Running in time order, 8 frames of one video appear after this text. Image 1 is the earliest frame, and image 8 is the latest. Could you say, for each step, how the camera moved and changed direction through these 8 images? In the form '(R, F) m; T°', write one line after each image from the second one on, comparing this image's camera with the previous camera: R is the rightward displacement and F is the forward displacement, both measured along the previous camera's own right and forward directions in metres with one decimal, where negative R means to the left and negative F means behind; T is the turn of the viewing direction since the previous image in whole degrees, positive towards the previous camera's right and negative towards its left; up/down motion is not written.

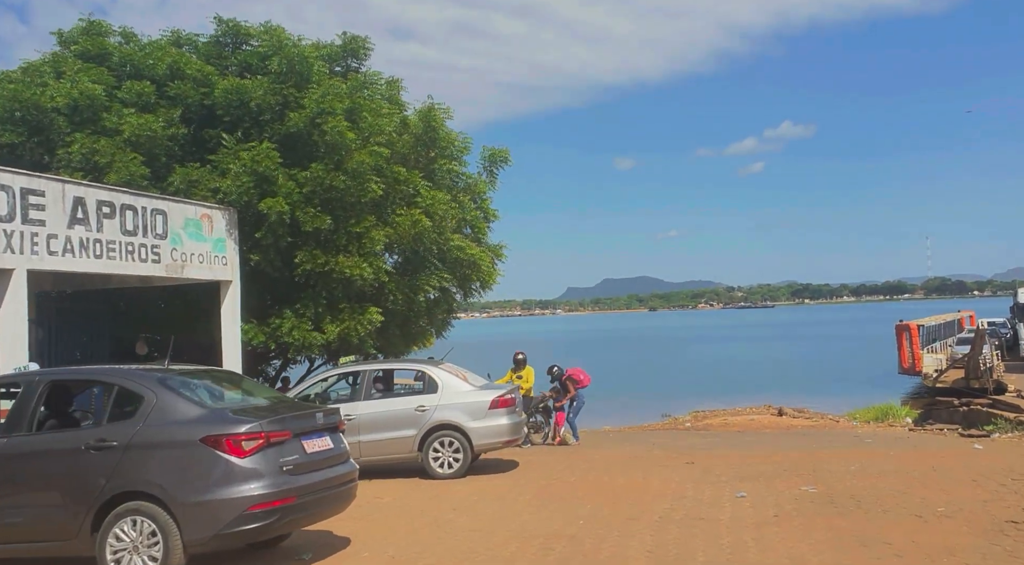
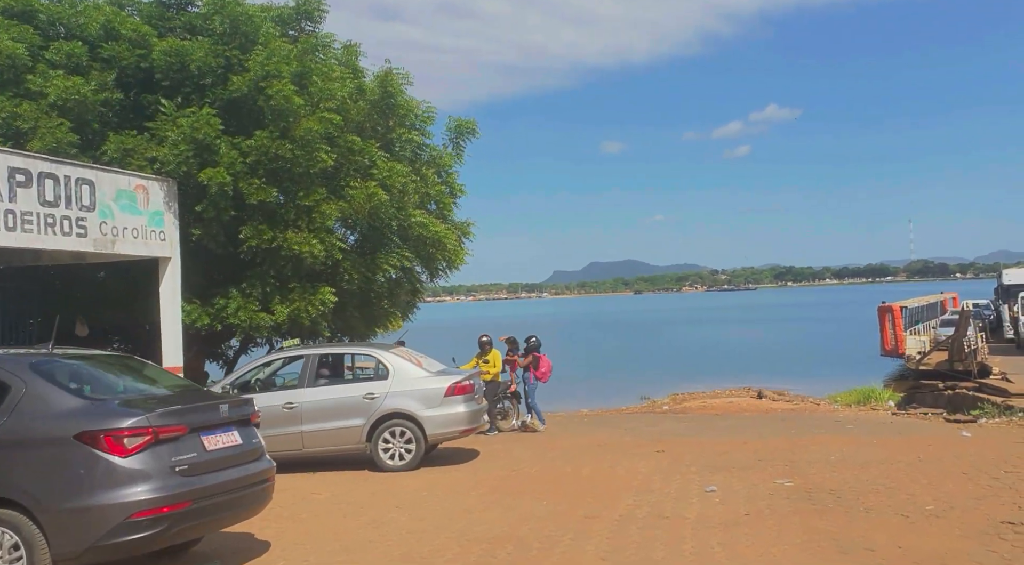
(+0.4, +0.8) m; +1°
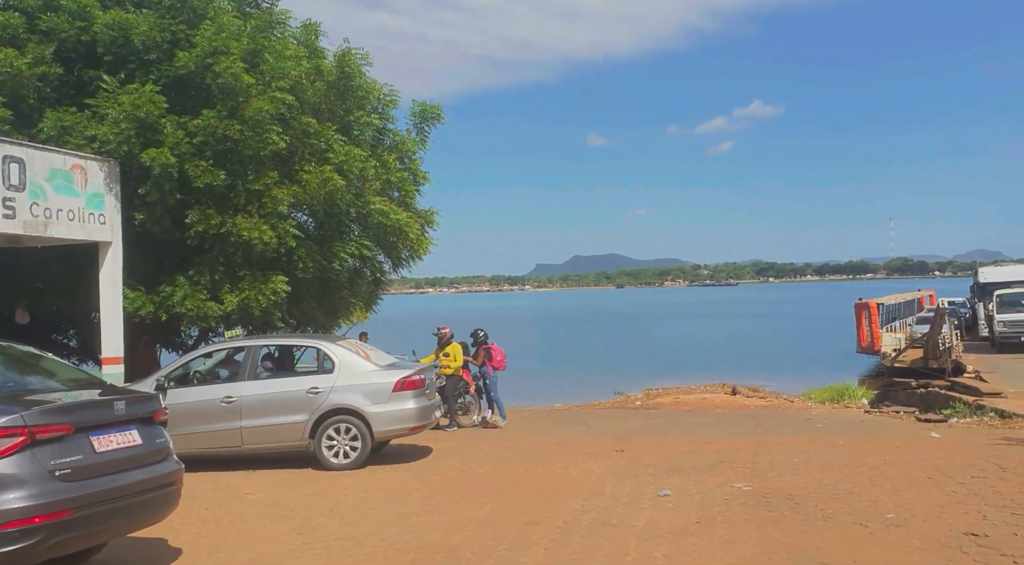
(+0.4, +0.4) m; +1°
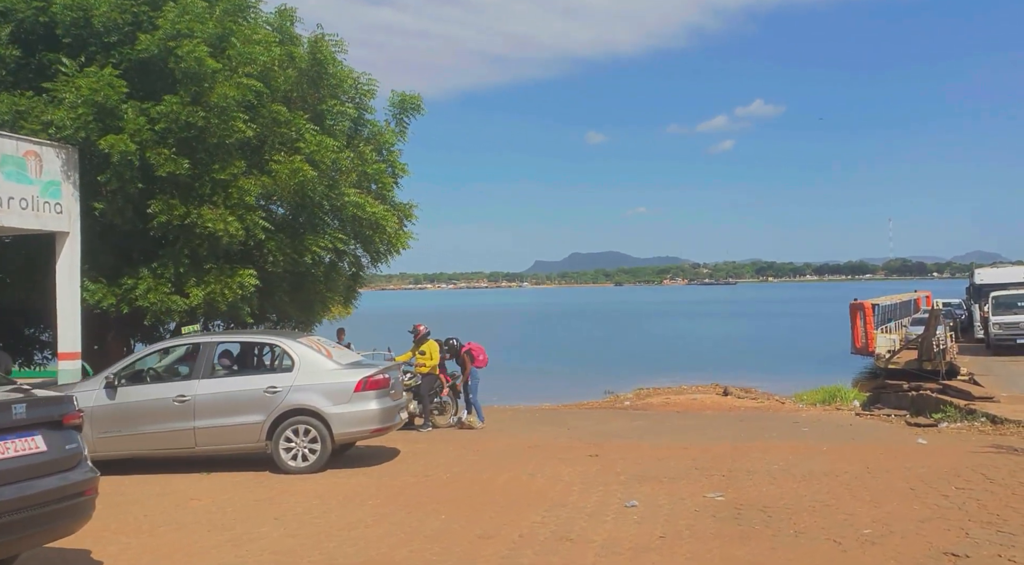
(+0.3, +0.4) m; 0°
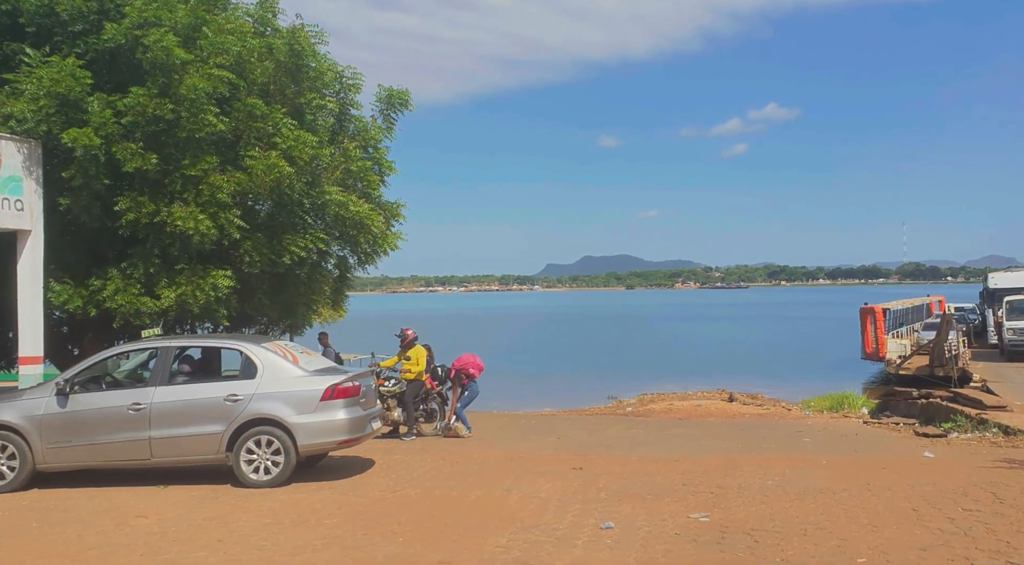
(+0.4, +0.5) m; -1°
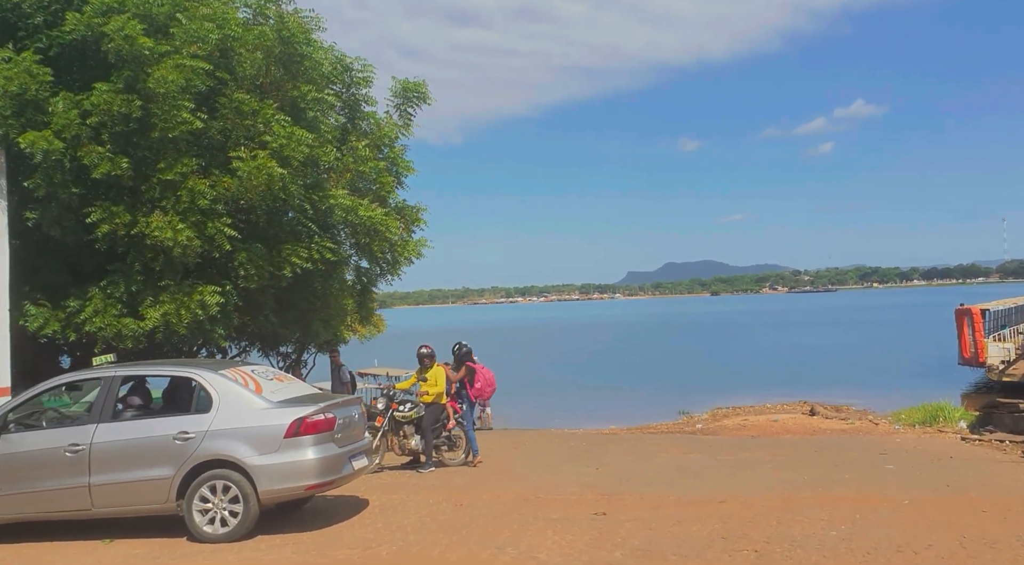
(+0.7, +1.4) m; -6°
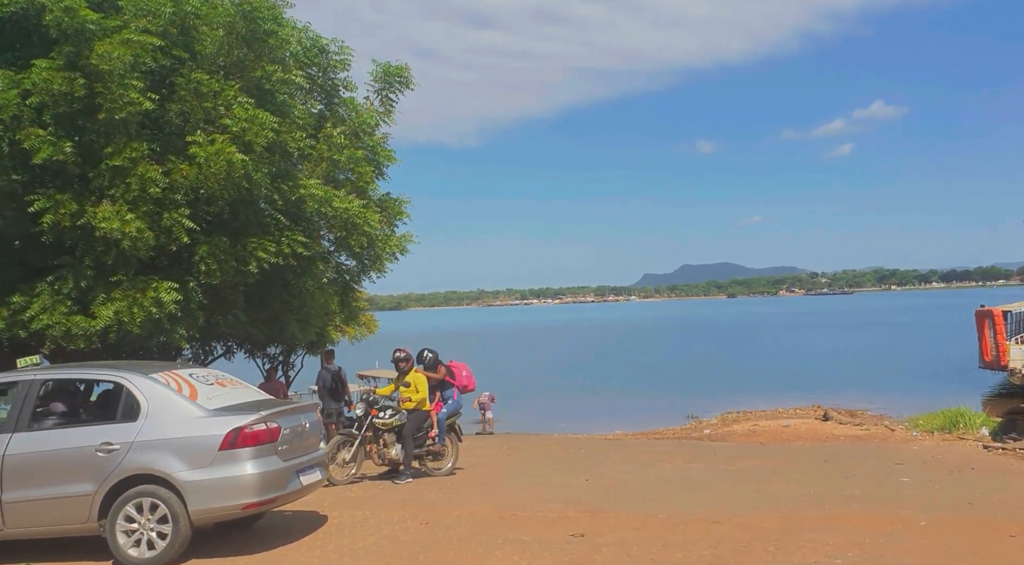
(+0.4, +0.8) m; -1°
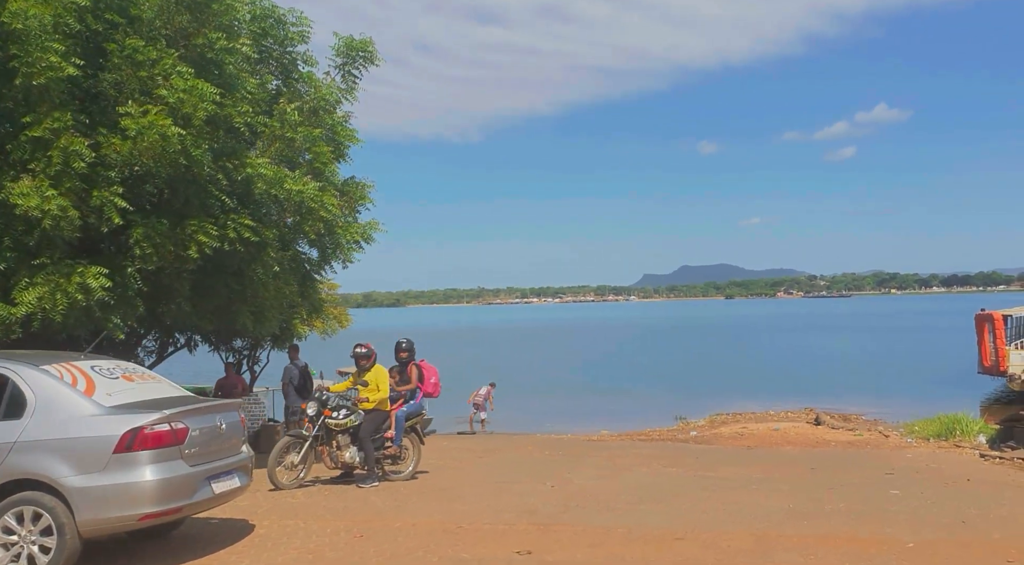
(+0.5, +0.7) m; 0°
